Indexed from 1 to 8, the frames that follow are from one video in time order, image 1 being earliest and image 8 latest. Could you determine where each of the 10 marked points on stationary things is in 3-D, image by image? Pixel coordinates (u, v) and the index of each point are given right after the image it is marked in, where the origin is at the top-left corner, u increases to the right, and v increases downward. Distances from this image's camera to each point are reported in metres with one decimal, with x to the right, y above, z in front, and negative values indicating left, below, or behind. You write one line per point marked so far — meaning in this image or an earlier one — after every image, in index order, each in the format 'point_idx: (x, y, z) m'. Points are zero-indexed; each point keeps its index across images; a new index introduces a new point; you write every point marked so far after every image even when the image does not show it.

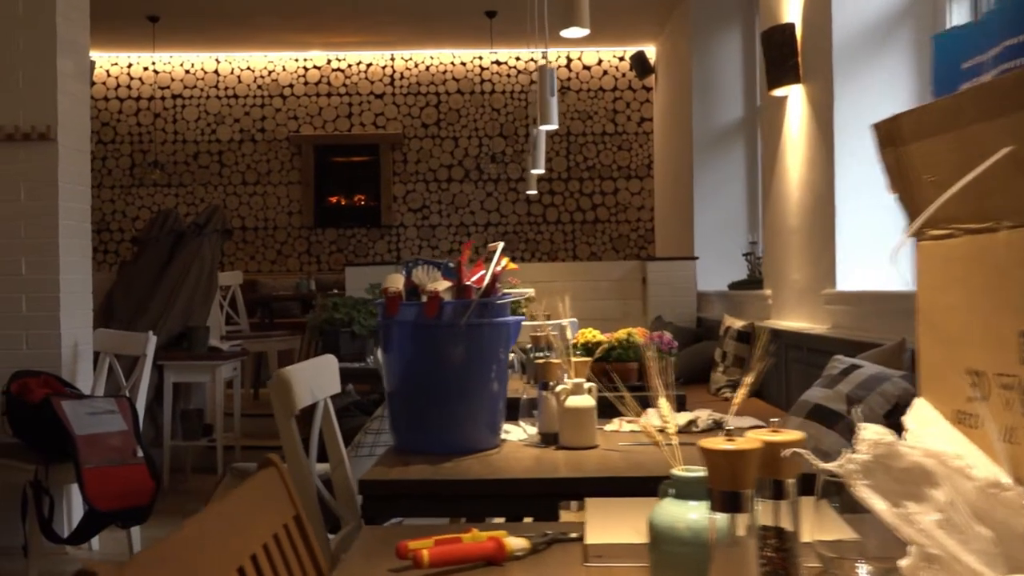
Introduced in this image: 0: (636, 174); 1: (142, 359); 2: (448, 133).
0: (+1.1, +1.0, +8.0) m
1: (-1.4, -0.3, +3.7) m
2: (-0.5, +1.3, +8.0) m
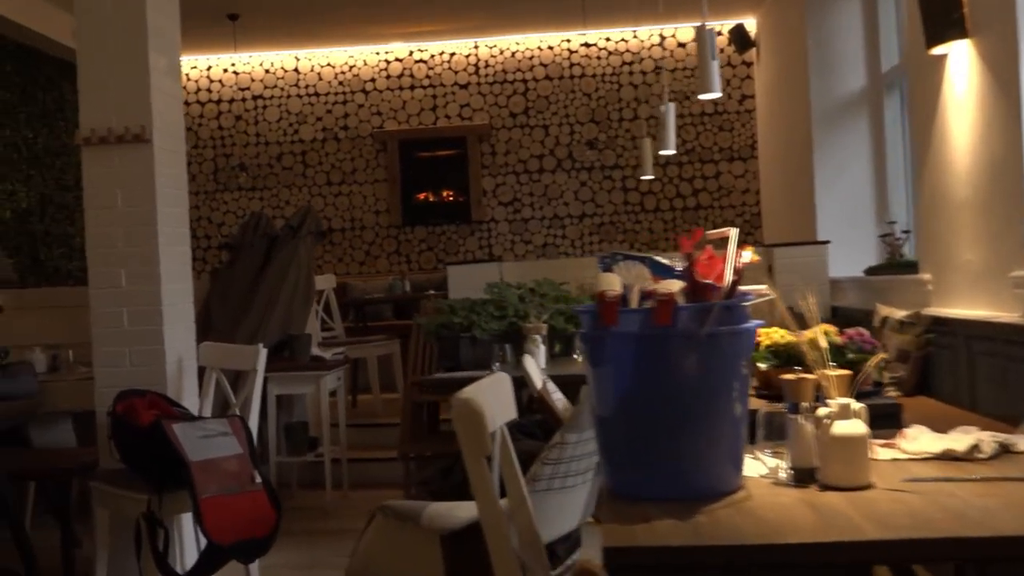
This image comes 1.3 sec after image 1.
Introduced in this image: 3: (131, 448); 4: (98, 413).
0: (+1.8, +1.1, +7.5) m
1: (-0.9, -0.3, +3.4) m
2: (+0.2, +1.3, +7.6) m
3: (-1.2, -0.5, +3.1) m
4: (-1.6, -0.5, +3.6) m
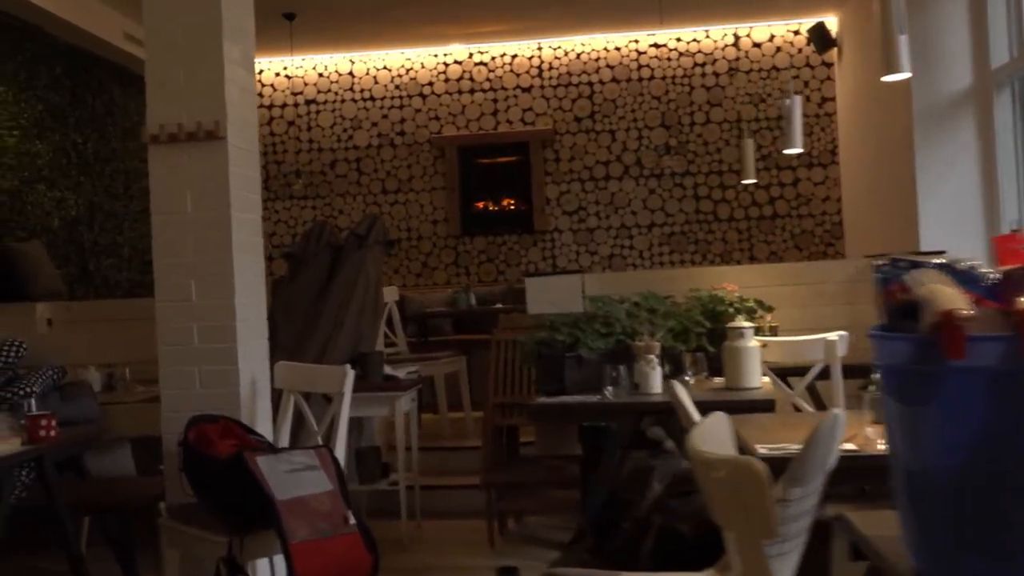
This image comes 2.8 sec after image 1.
0: (+2.3, +1.0, +7.1) m
1: (-0.6, -0.4, +3.1) m
2: (+0.7, +1.2, +7.3) m
3: (-0.9, -0.6, +2.7) m
4: (-1.2, -0.5, +3.2) m
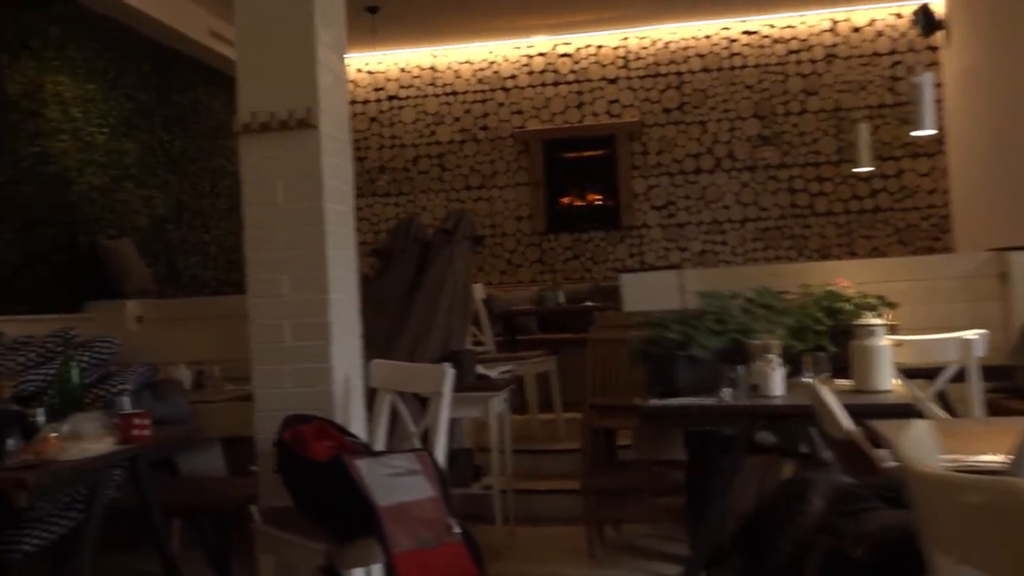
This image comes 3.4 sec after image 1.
0: (+2.9, +1.0, +6.7) m
1: (-0.2, -0.3, +2.9) m
2: (+1.4, +1.3, +7.0) m
3: (-0.6, -0.5, +2.6) m
4: (-0.8, -0.5, +3.1) m
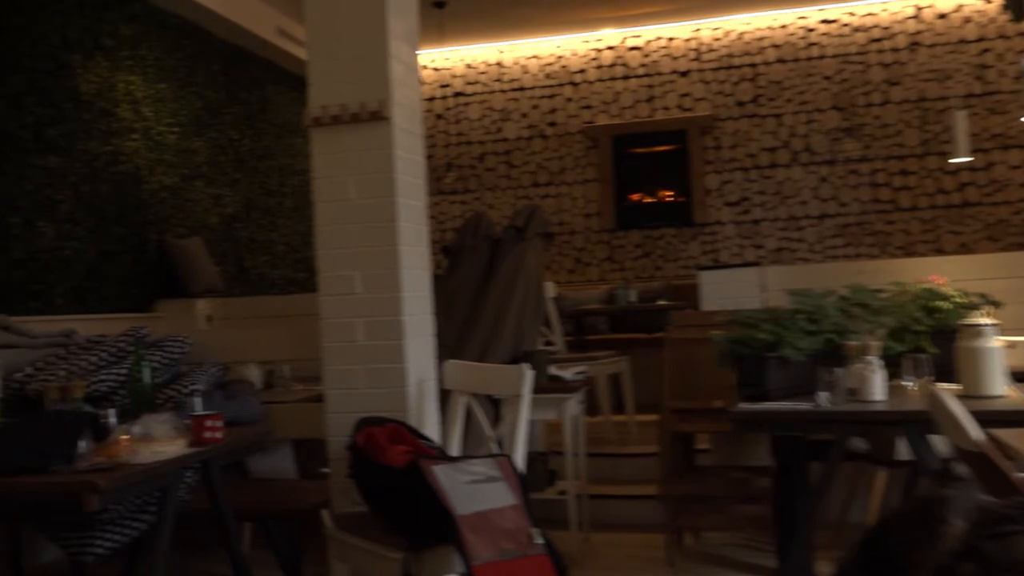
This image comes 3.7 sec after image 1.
0: (+3.4, +1.0, +6.4) m
1: (0.0, -0.3, +2.8) m
2: (+1.8, +1.3, +6.7) m
3: (-0.3, -0.5, +2.5) m
4: (-0.6, -0.5, +3.0) m
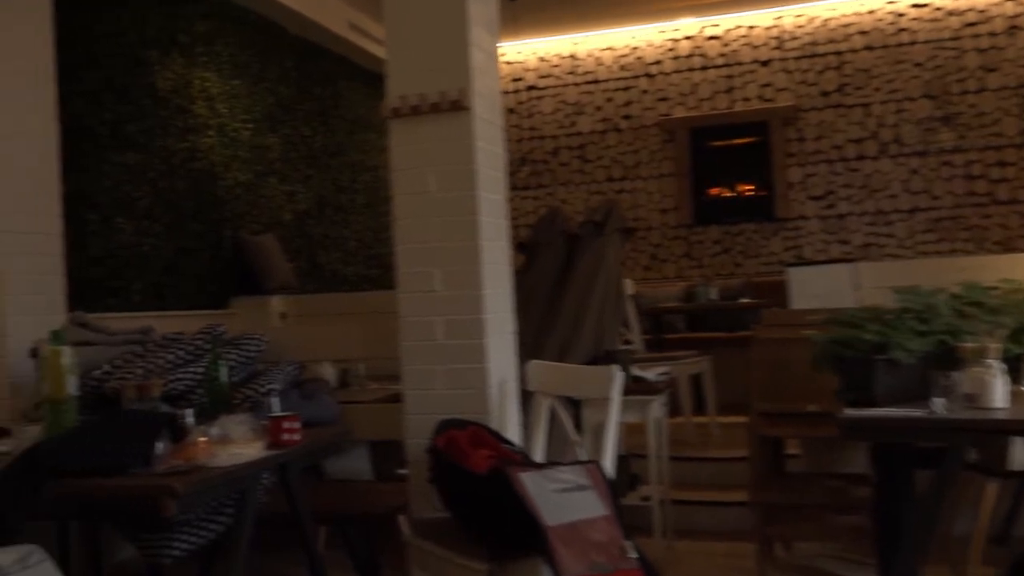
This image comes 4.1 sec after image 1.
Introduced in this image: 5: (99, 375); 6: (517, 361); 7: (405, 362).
0: (+3.9, +1.0, +6.0) m
1: (+0.3, -0.3, +2.6) m
2: (+2.4, +1.3, +6.5) m
3: (-0.1, -0.5, +2.4) m
4: (-0.3, -0.5, +2.9) m
5: (-1.2, -0.3, +2.8) m
6: (0.0, -0.2, +3.0) m
7: (-0.3, -0.2, +2.9) m
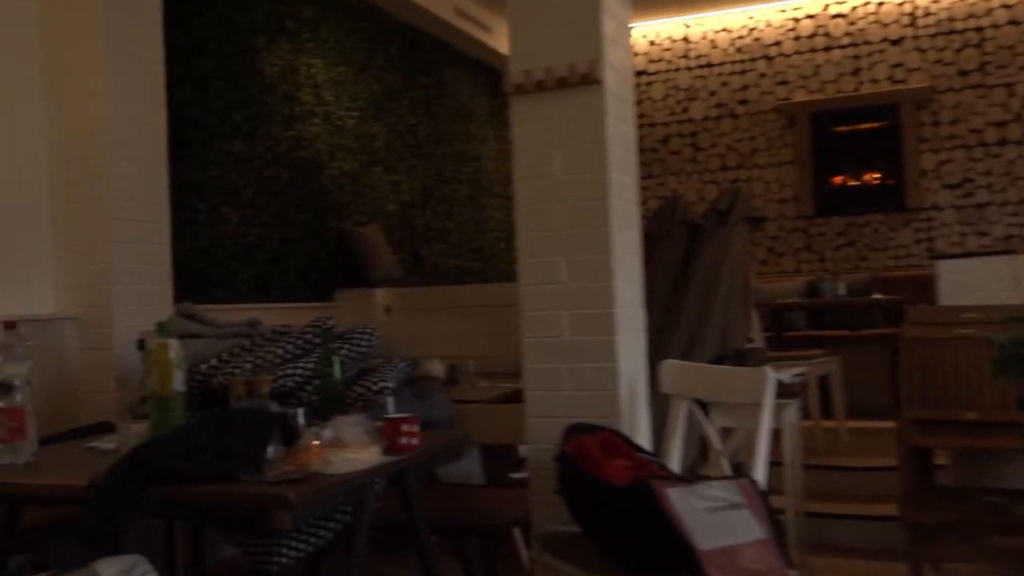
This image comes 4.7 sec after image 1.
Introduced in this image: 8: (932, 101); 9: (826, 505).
0: (+4.5, +1.0, +5.3) m
1: (+0.6, -0.3, +2.3) m
2: (+3.1, +1.3, +5.9) m
3: (+0.2, -0.5, +2.1) m
4: (+0.1, -0.5, +2.7) m
5: (-0.8, -0.2, +2.6) m
6: (+0.4, -0.2, +2.8) m
7: (0.0, -0.2, +2.7) m
8: (+2.7, +1.2, +6.1) m
9: (+1.3, -0.9, +3.9) m
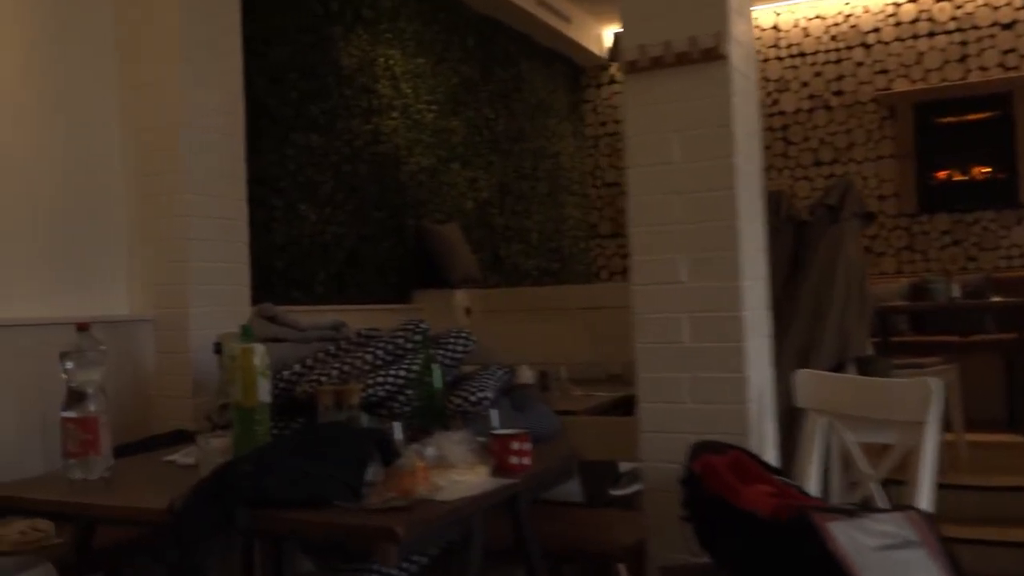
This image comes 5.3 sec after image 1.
0: (+5.0, +1.0, +4.7) m
1: (+0.9, -0.3, +2.0) m
2: (+3.6, +1.3, +5.5) m
3: (+0.4, -0.5, +1.8) m
4: (+0.3, -0.5, +2.4) m
5: (-0.6, -0.2, +2.4) m
6: (+0.7, -0.2, +2.5) m
7: (+0.3, -0.2, +2.4) m
8: (+3.2, +1.2, +5.7) m
9: (+1.6, -0.9, +3.5) m
